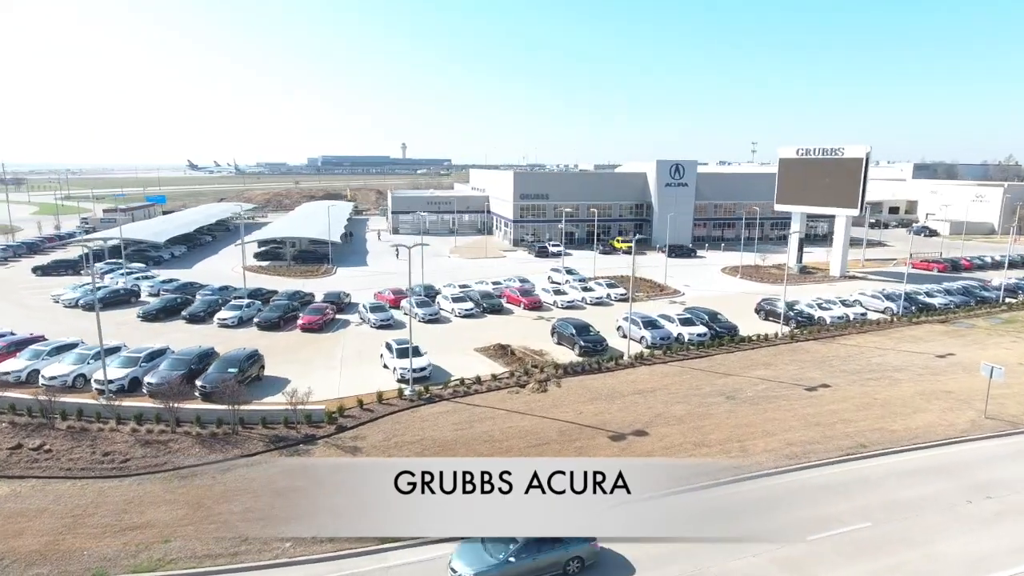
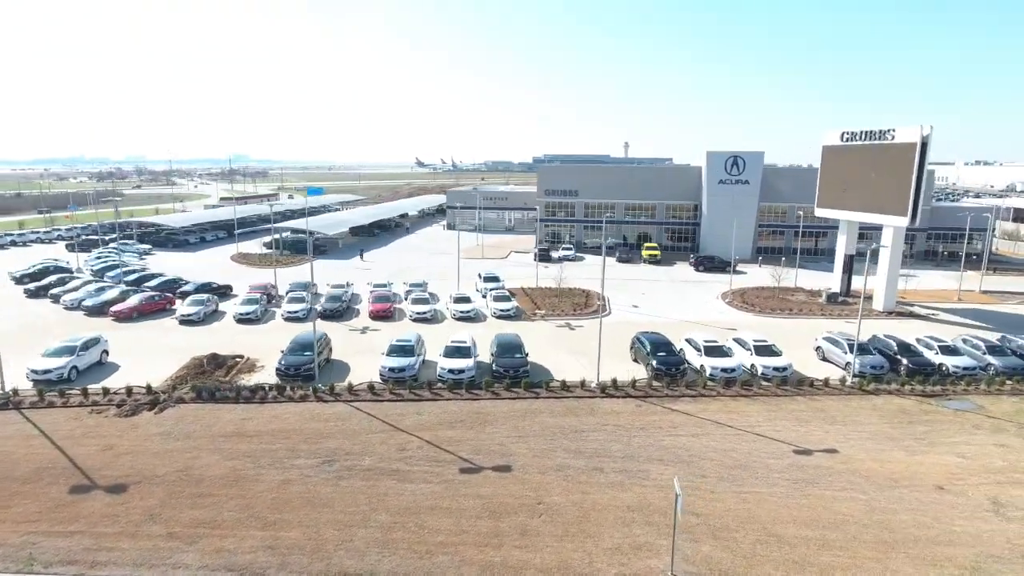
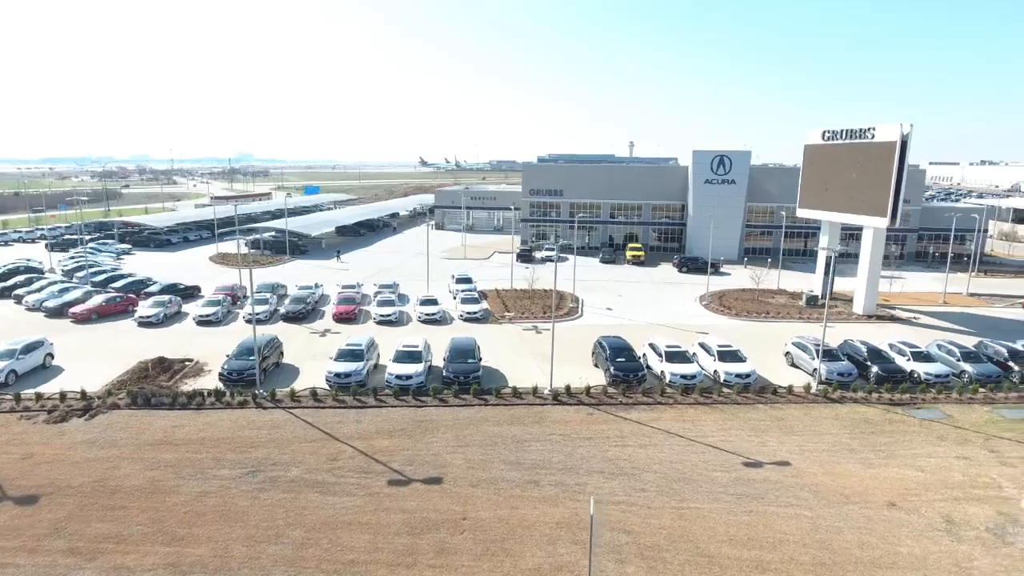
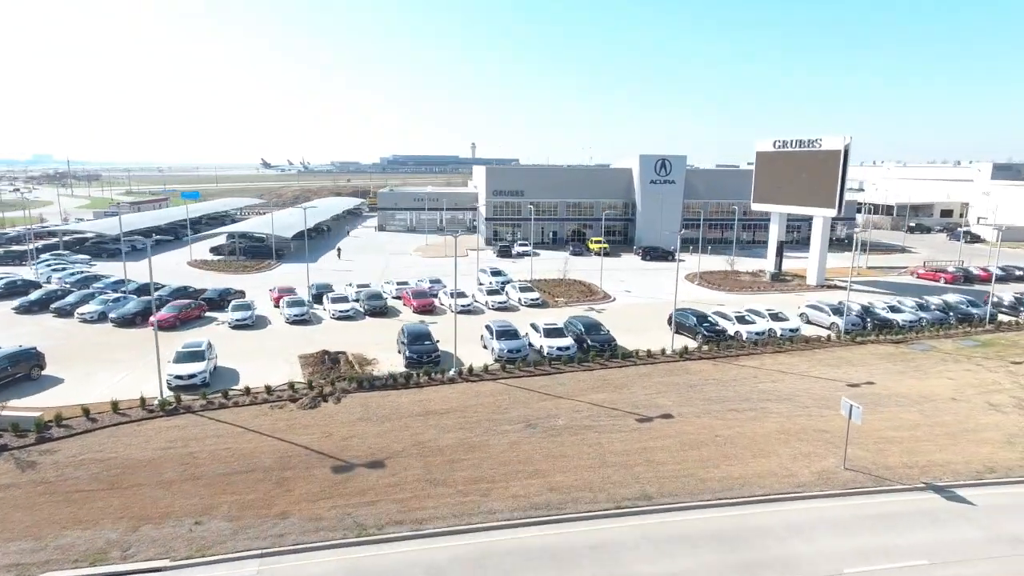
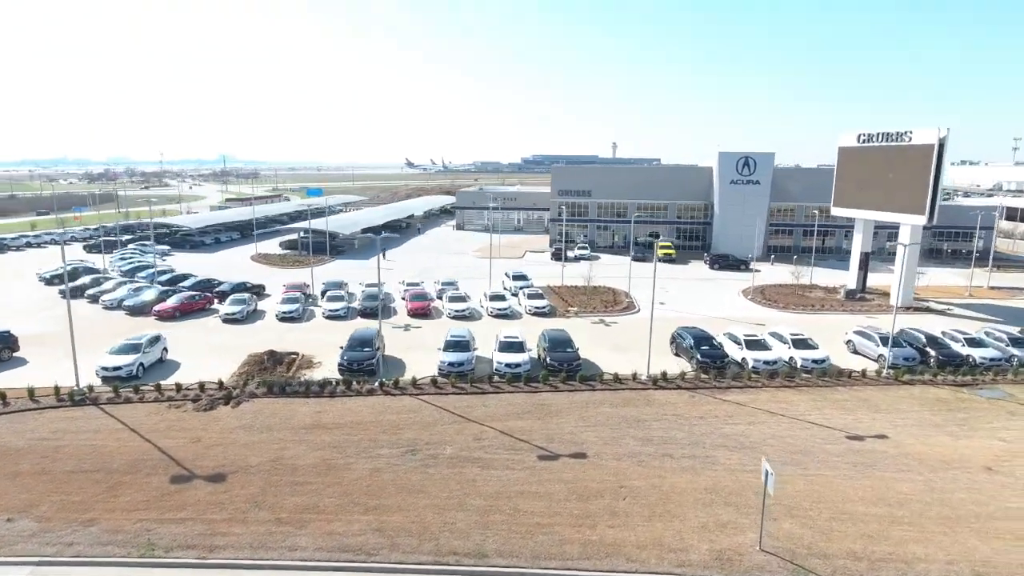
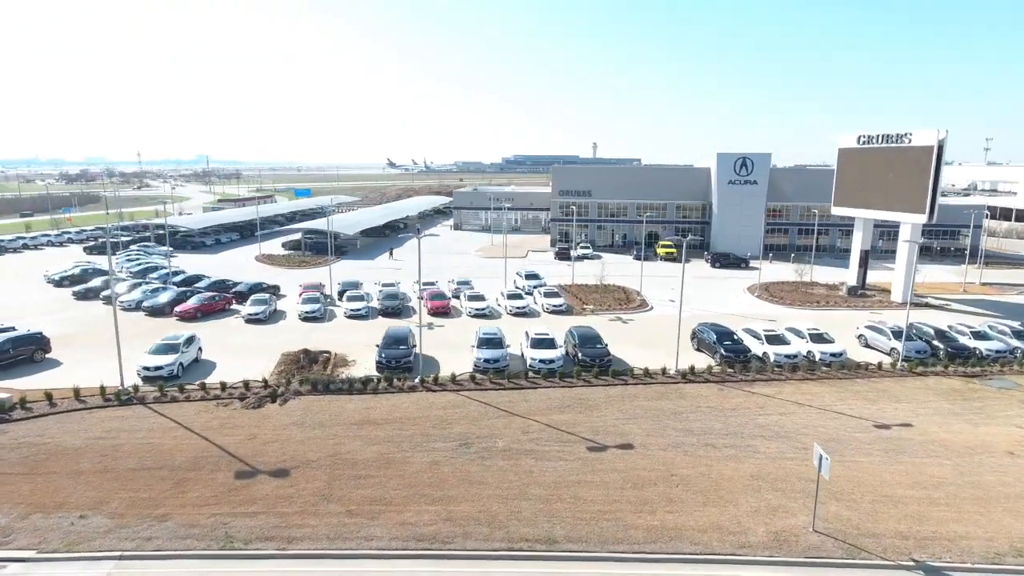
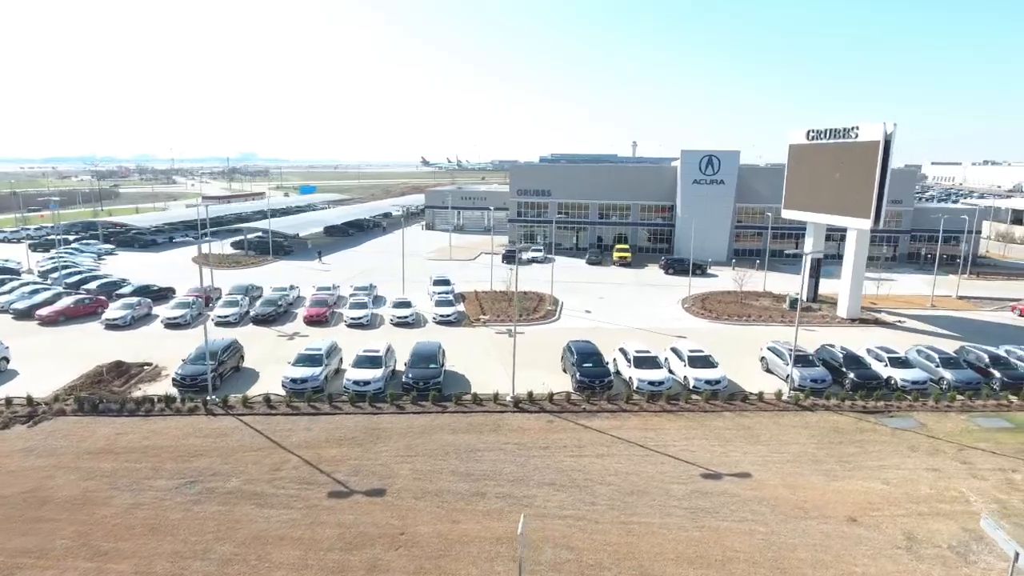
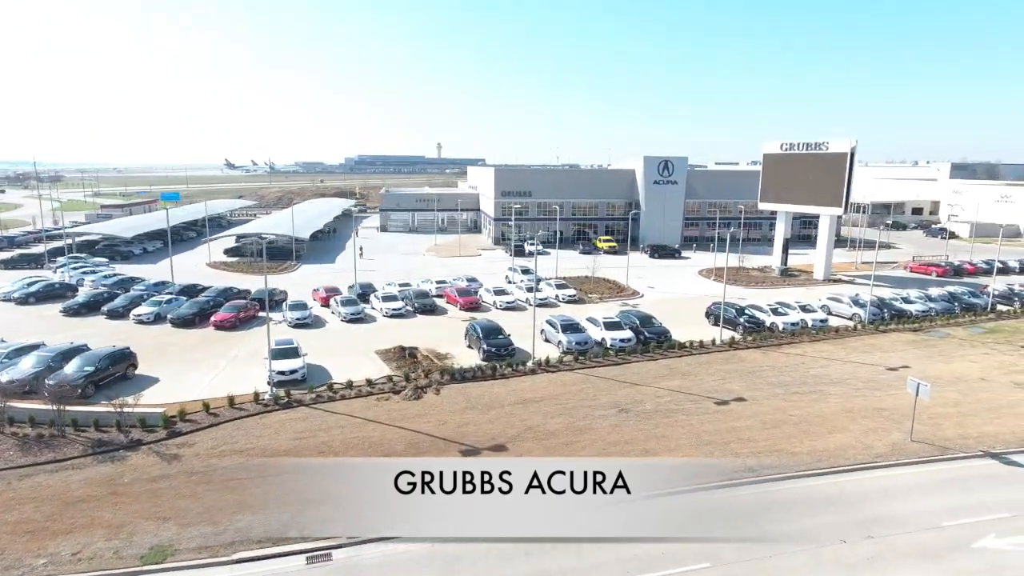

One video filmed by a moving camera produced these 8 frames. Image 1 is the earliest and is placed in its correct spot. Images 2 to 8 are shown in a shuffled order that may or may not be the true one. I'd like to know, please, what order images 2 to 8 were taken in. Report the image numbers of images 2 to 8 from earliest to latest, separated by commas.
8, 4, 6, 5, 2, 3, 7
